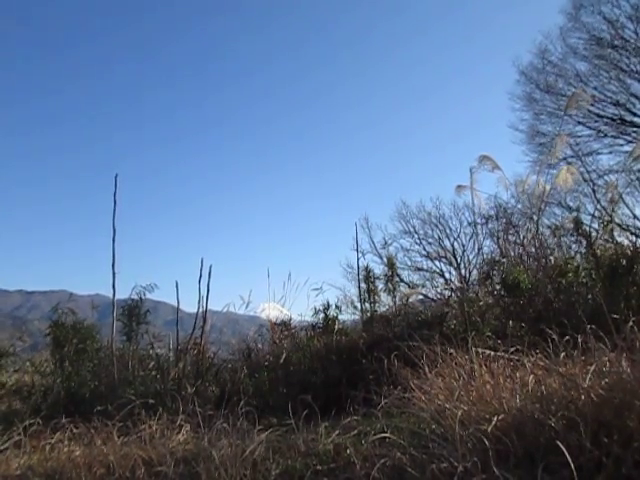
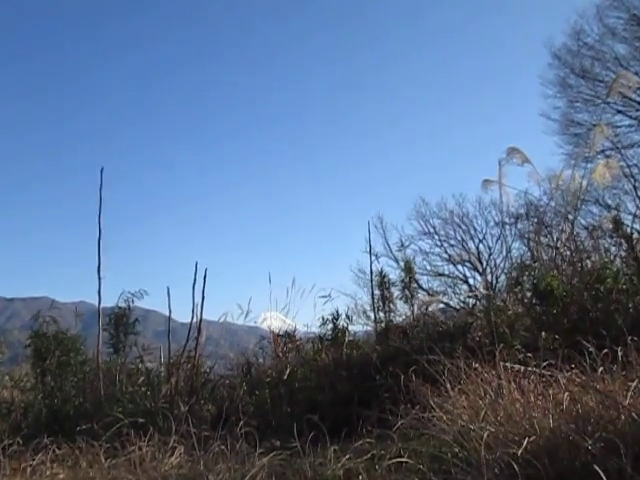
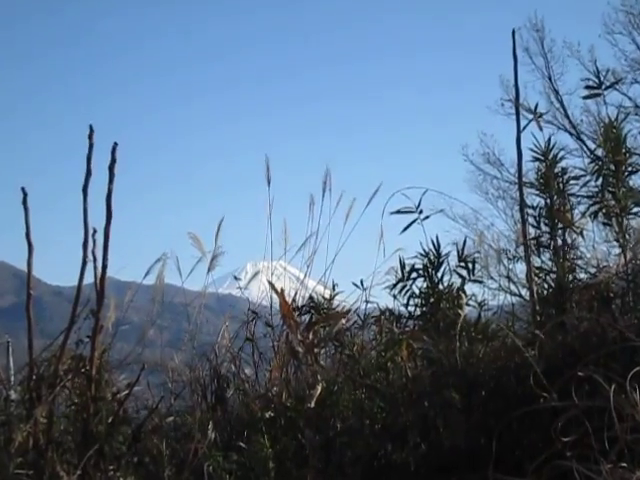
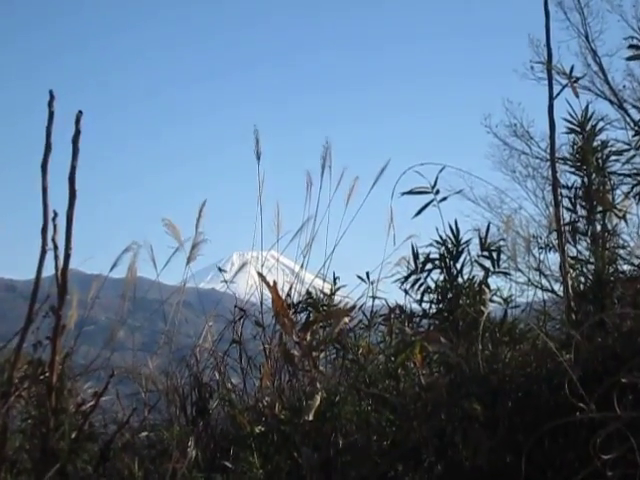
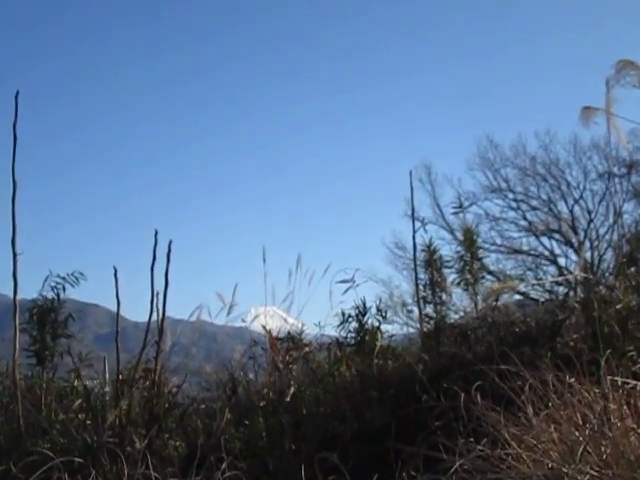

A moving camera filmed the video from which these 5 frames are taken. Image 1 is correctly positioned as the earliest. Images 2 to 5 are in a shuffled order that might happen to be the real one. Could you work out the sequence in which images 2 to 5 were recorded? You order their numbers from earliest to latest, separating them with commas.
2, 5, 3, 4
